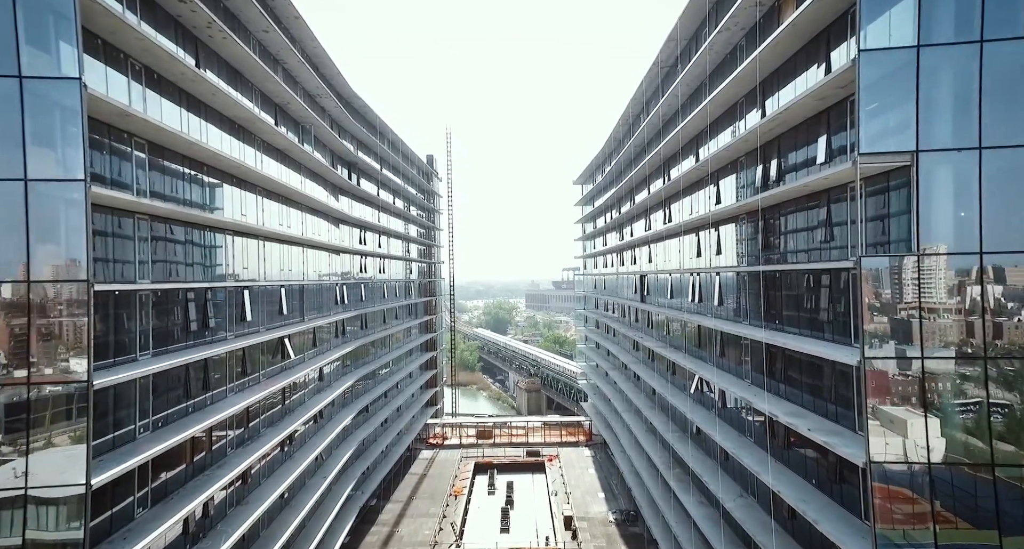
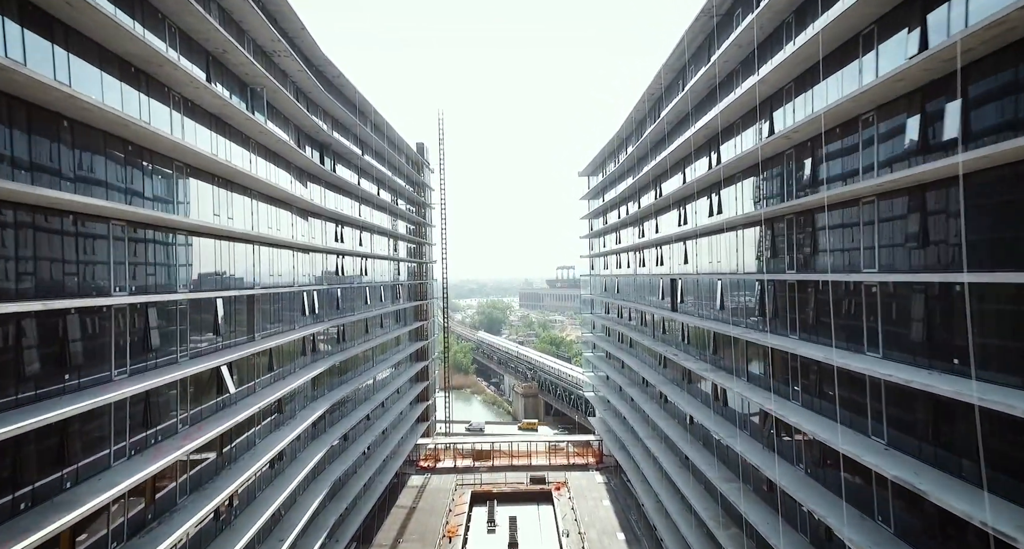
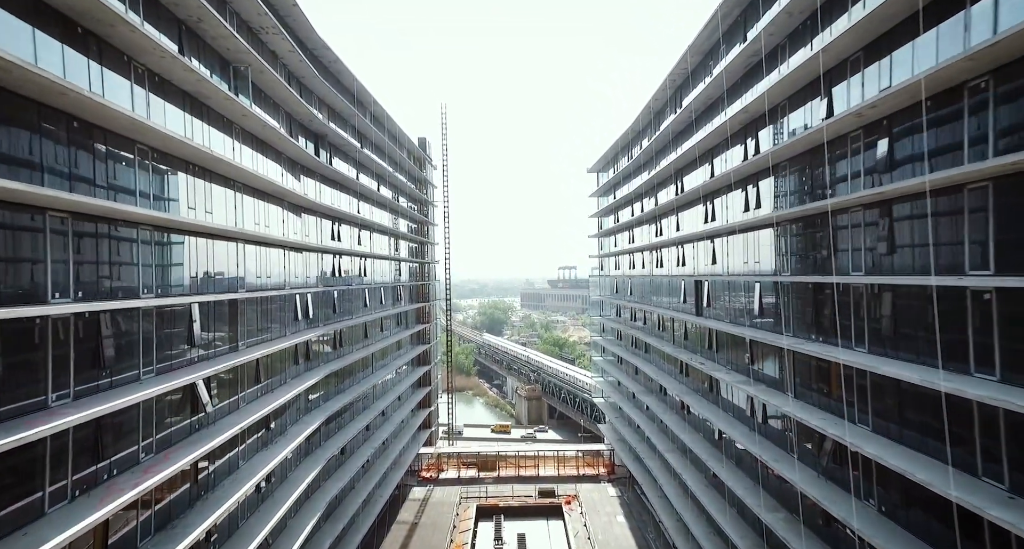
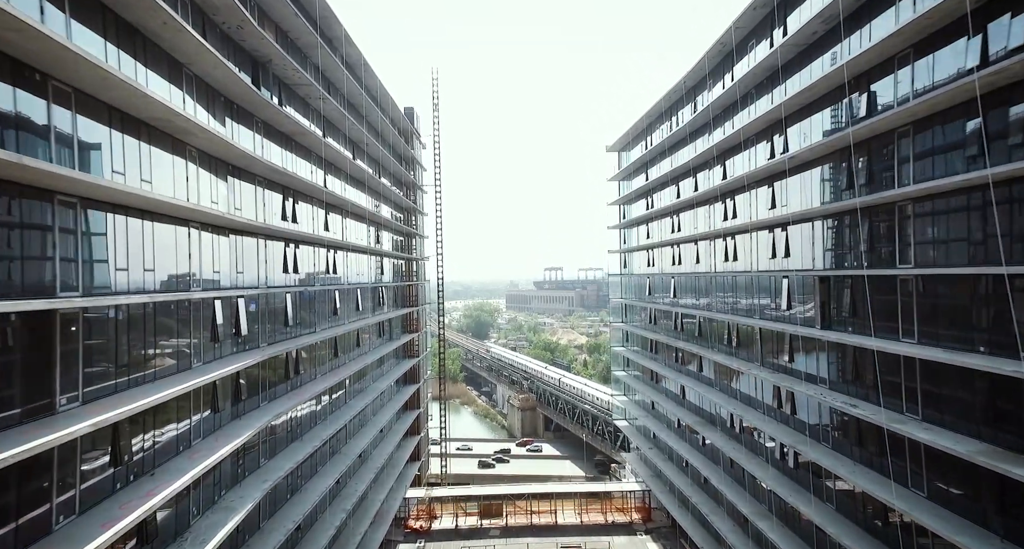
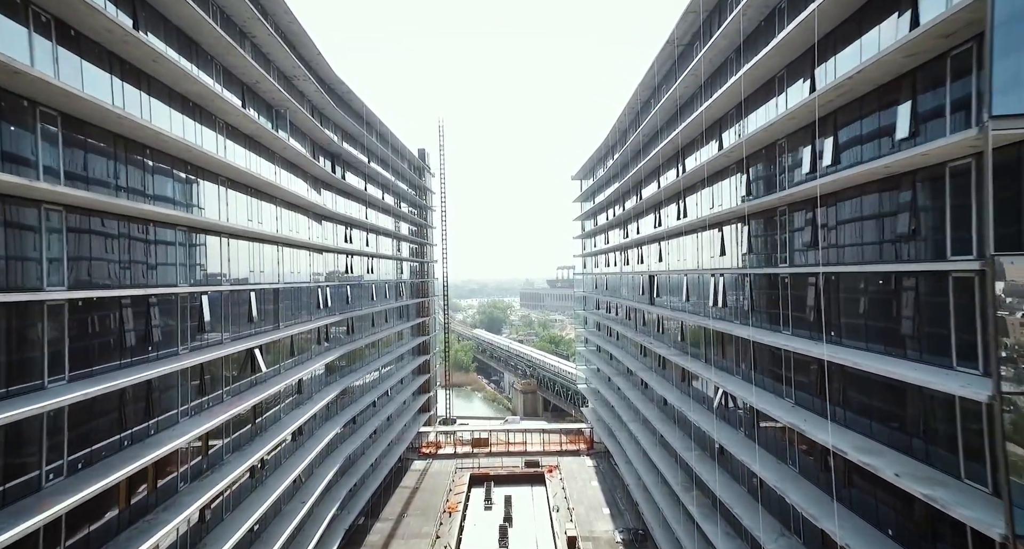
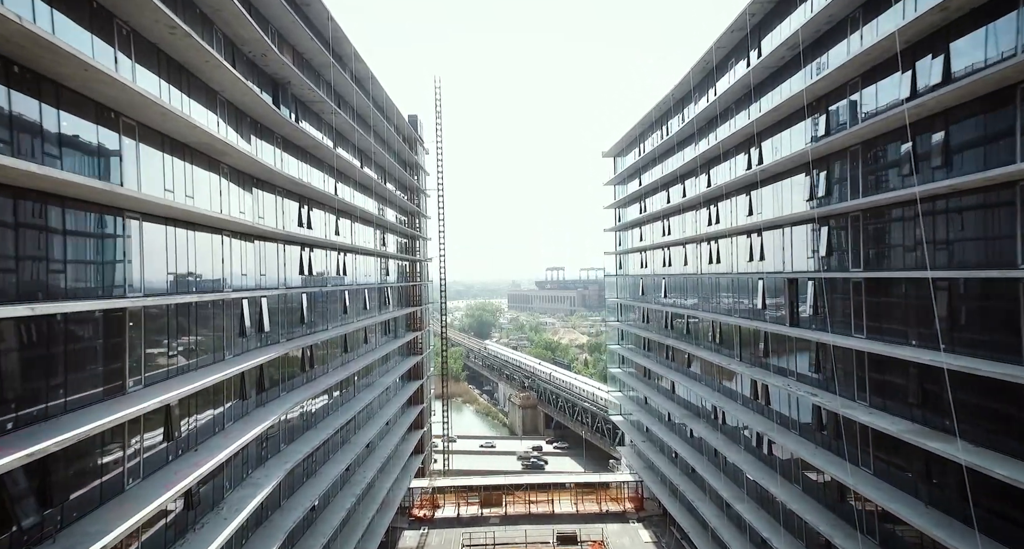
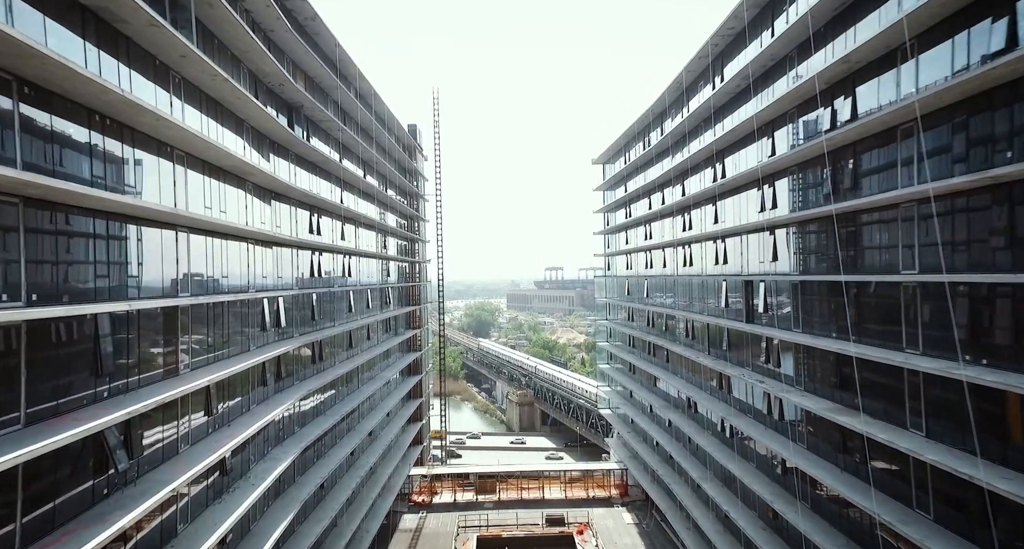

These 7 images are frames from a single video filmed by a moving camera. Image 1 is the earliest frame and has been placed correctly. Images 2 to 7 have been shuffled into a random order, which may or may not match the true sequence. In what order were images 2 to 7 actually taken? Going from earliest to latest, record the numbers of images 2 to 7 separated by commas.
5, 2, 3, 7, 6, 4
